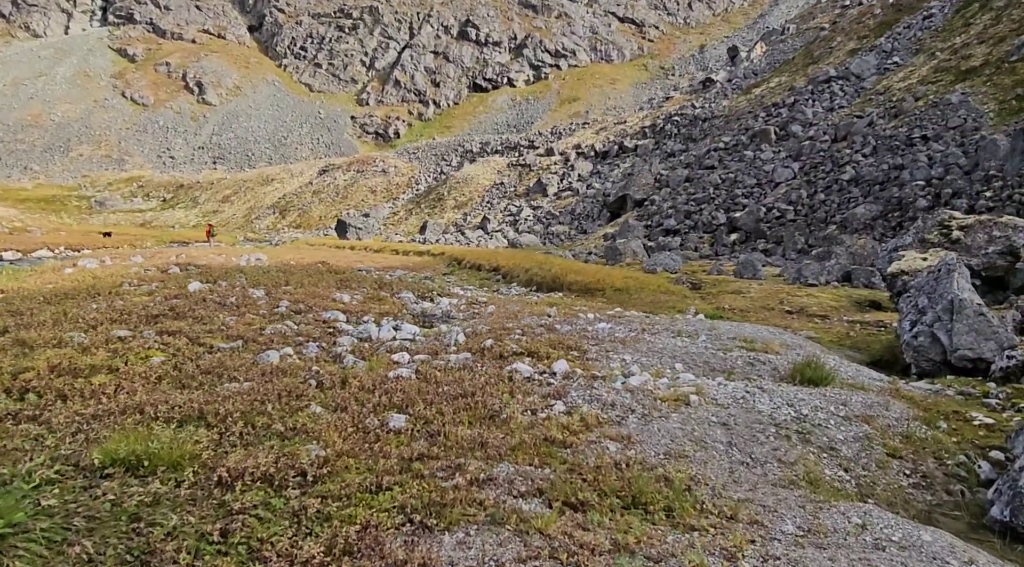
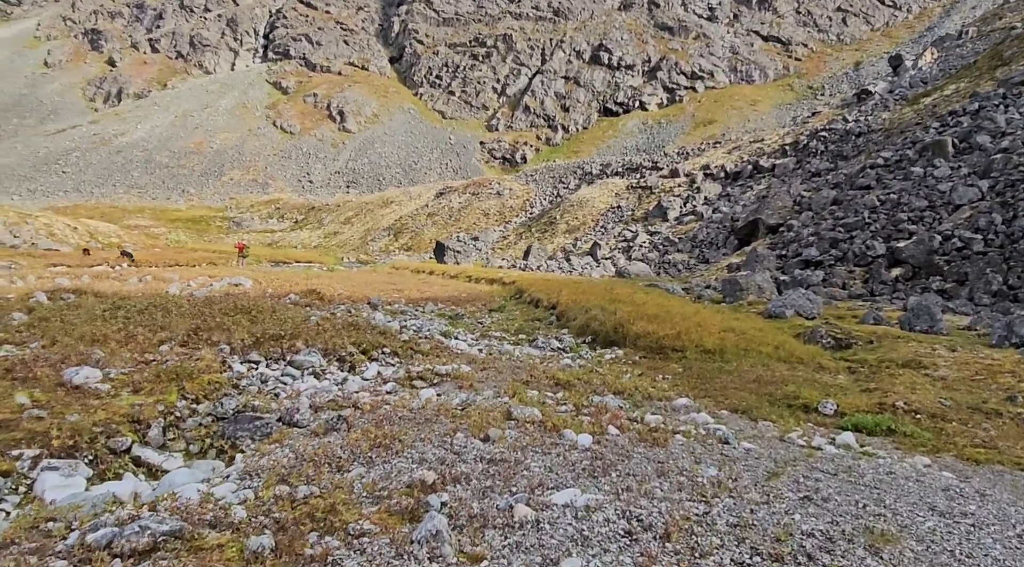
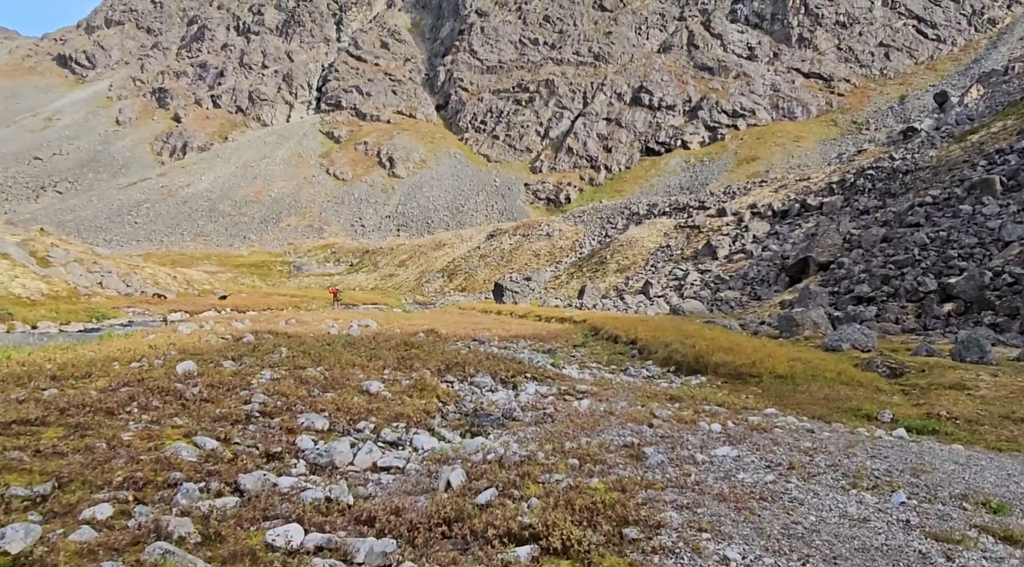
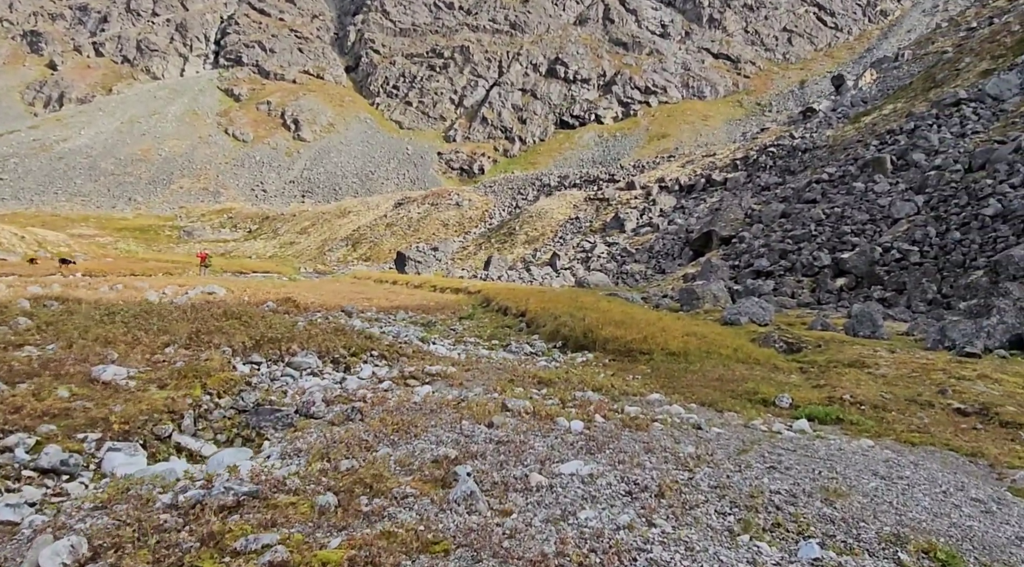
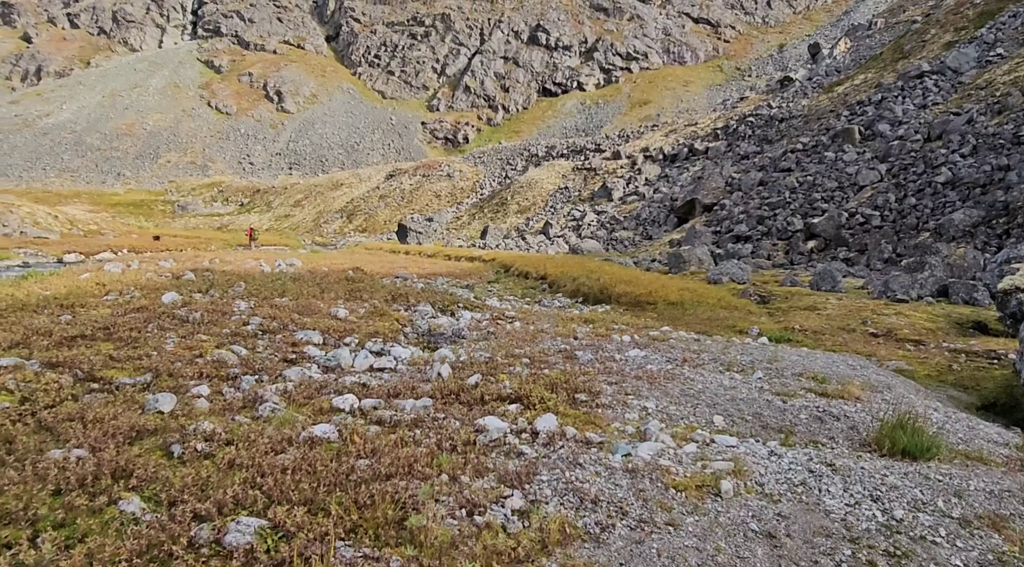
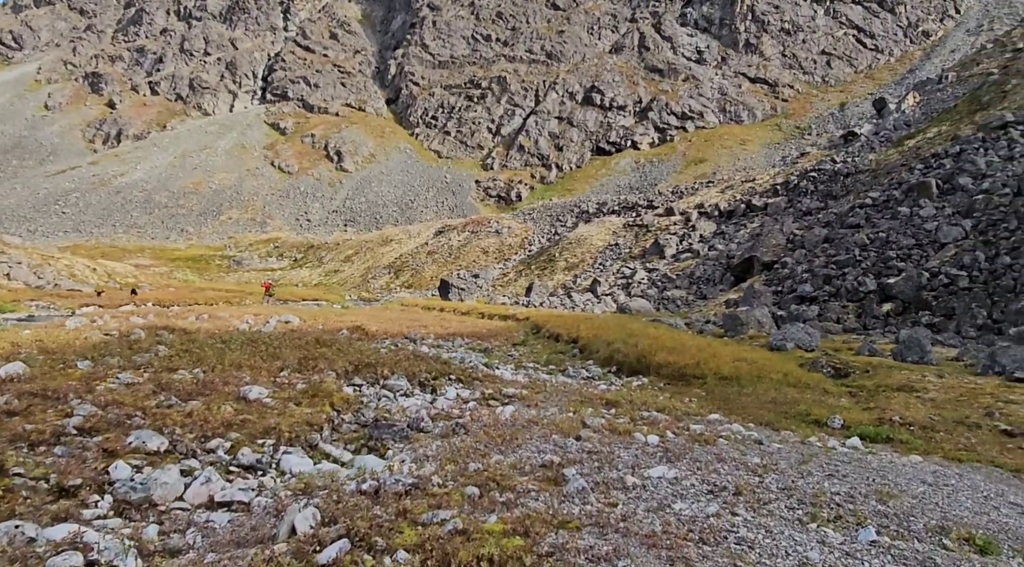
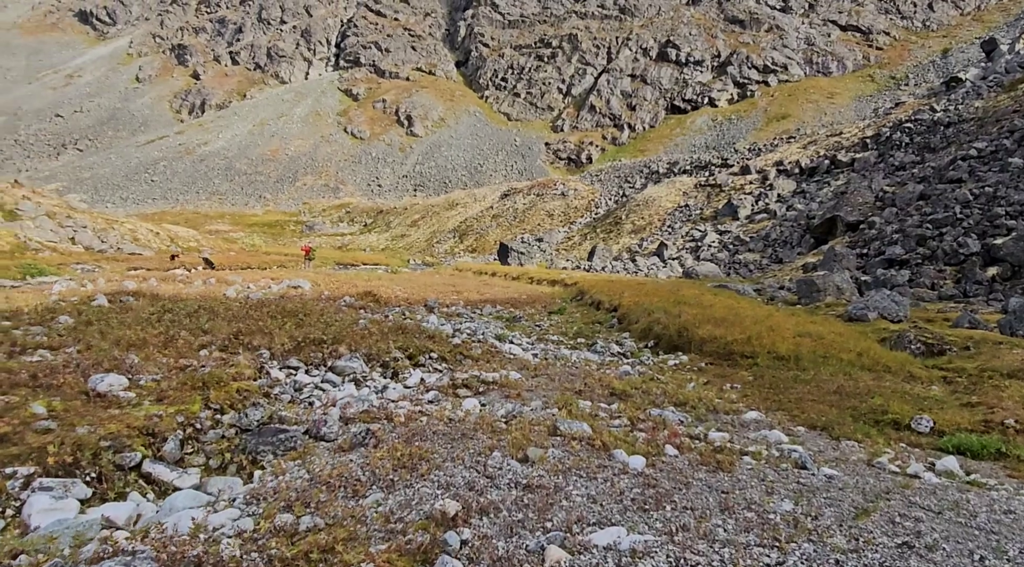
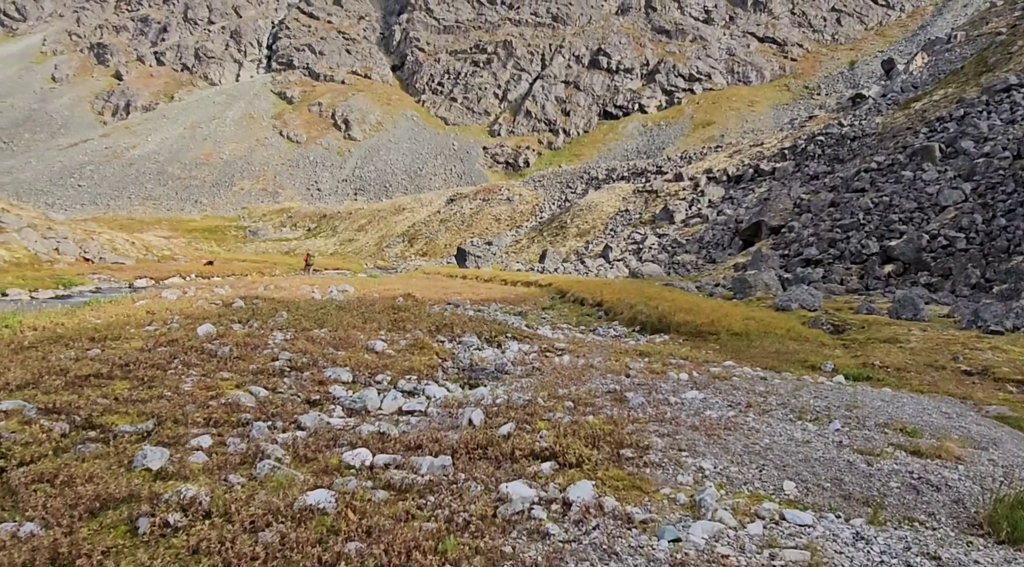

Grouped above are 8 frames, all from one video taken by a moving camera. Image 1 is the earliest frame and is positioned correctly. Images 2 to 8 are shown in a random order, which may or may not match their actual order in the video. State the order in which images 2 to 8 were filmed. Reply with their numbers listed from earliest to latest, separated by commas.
5, 8, 3, 6, 4, 2, 7
